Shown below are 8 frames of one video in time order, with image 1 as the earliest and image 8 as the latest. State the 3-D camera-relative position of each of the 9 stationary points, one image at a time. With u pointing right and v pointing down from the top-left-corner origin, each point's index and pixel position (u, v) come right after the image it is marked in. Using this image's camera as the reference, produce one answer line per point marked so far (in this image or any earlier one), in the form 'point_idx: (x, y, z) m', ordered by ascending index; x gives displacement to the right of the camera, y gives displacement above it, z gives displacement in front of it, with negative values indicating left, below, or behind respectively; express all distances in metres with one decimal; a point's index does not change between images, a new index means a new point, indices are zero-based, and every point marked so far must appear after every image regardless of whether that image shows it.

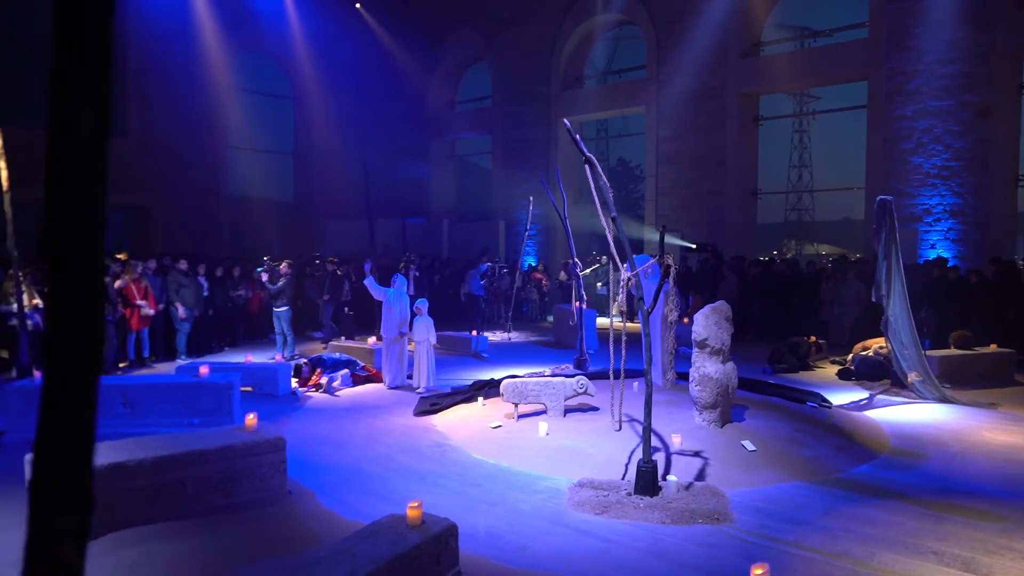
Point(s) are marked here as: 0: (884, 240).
0: (+5.4, +0.7, +10.3) m
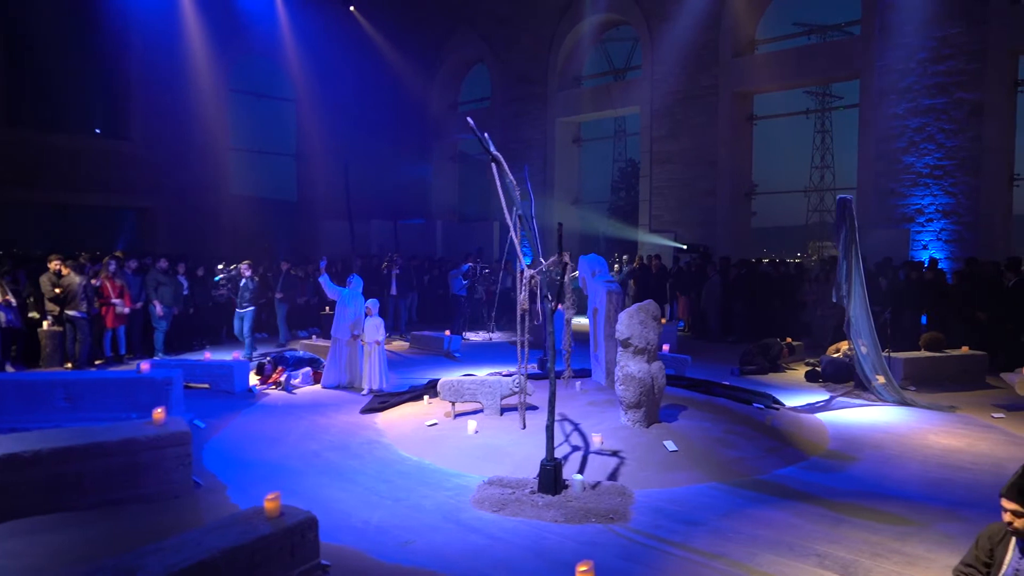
0: (+4.7, +0.7, +10.1) m
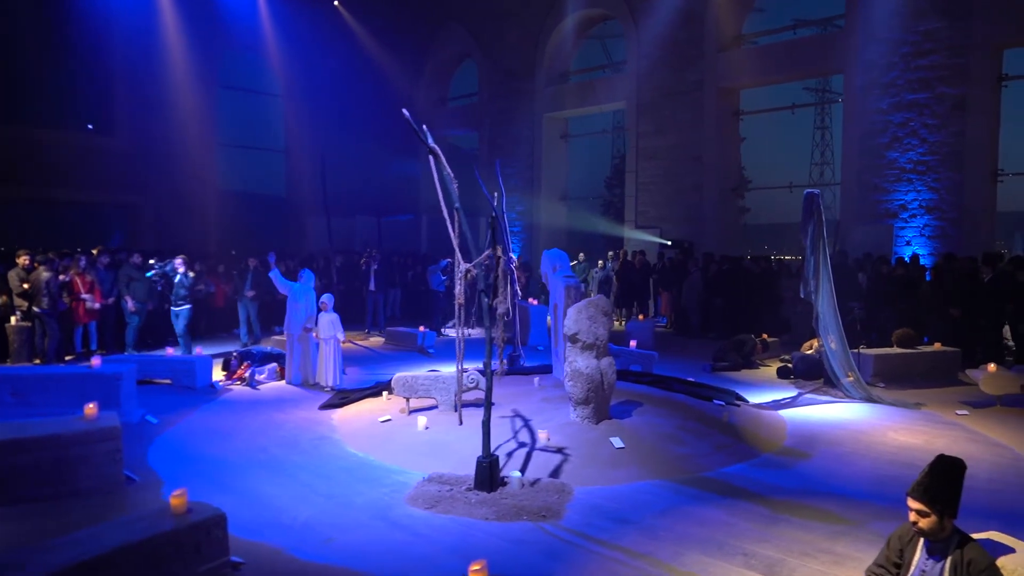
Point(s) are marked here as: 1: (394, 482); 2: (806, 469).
0: (+4.2, +0.8, +10.0) m
1: (-1.0, -1.7, +6.2) m
2: (+2.8, -1.7, +6.8) m
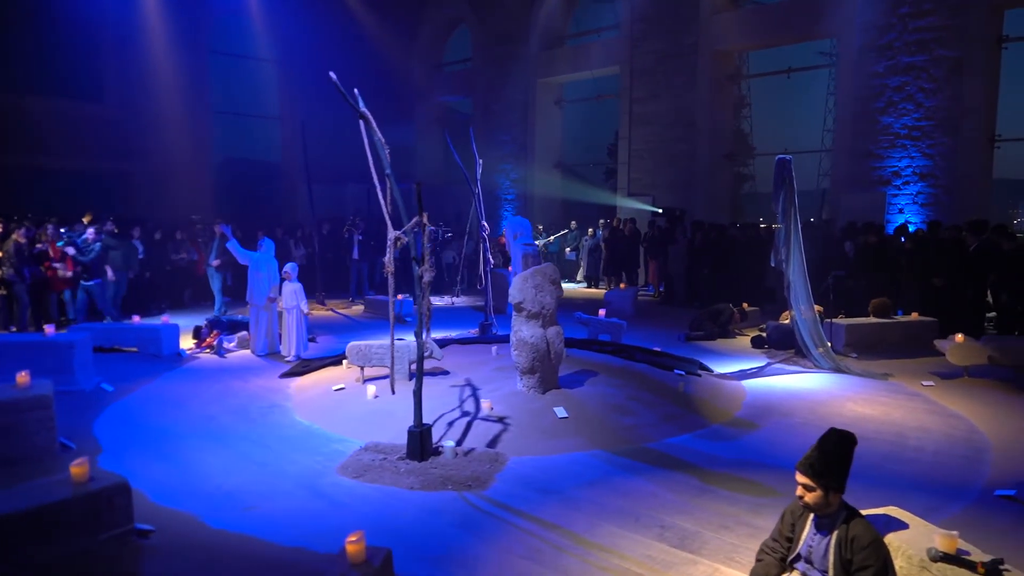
0: (+3.7, +1.2, +9.7) m
1: (-1.6, -1.4, +6.2) m
2: (+2.3, -1.4, +6.7) m
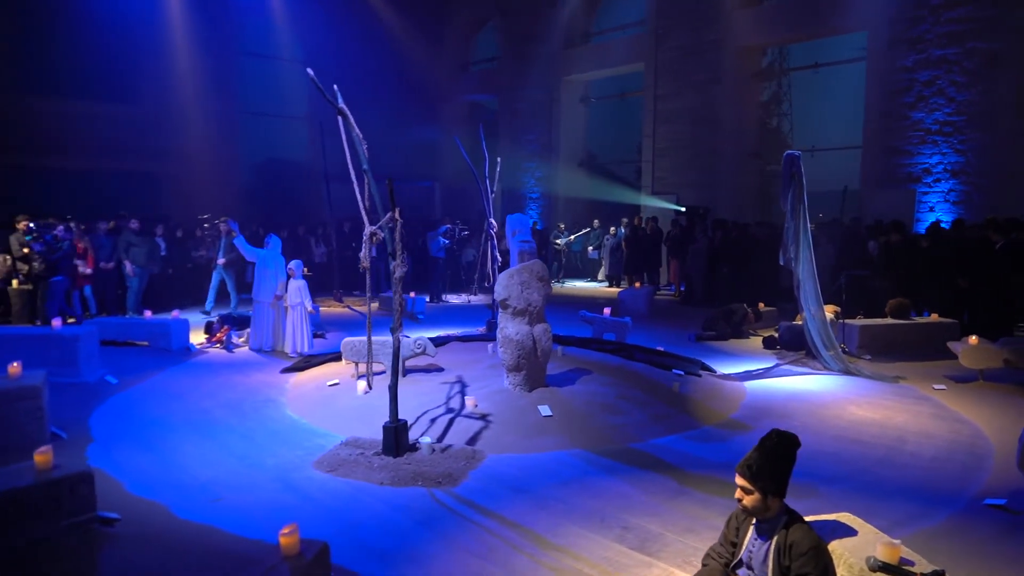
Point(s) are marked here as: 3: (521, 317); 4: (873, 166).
0: (+3.8, +1.2, +9.5) m
1: (-1.8, -1.4, +6.2) m
2: (+2.1, -1.4, +6.5) m
3: (+0.1, -0.3, +6.8) m
4: (+8.4, +2.8, +16.5) m
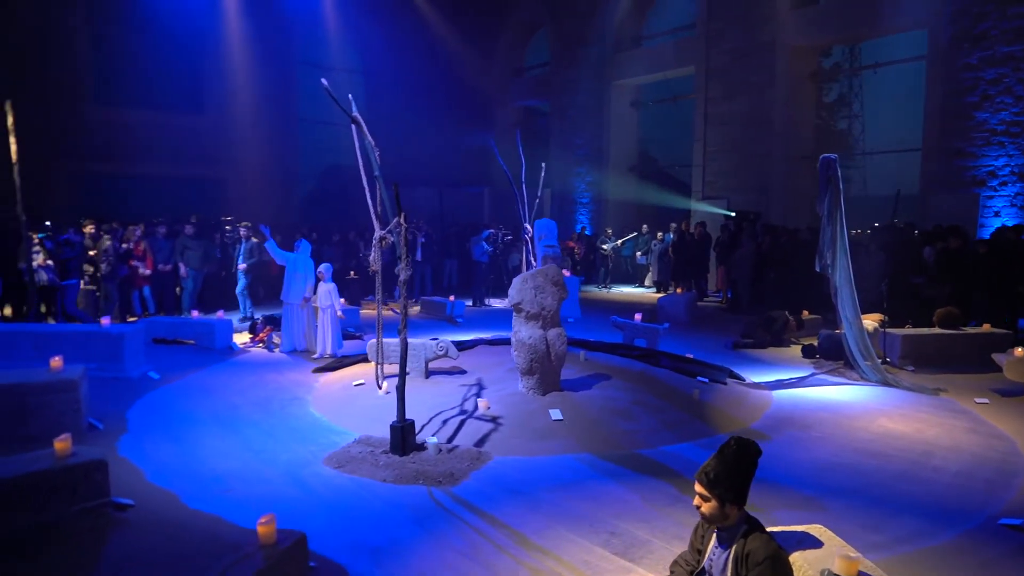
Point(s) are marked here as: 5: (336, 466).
0: (+4.1, +1.1, +9.2) m
1: (-1.7, -1.4, +6.4) m
2: (+2.2, -1.5, +6.4) m
3: (+0.2, -0.3, +6.9) m
4: (+9.4, +2.7, +15.8) m
5: (-1.4, -1.5, +5.8) m
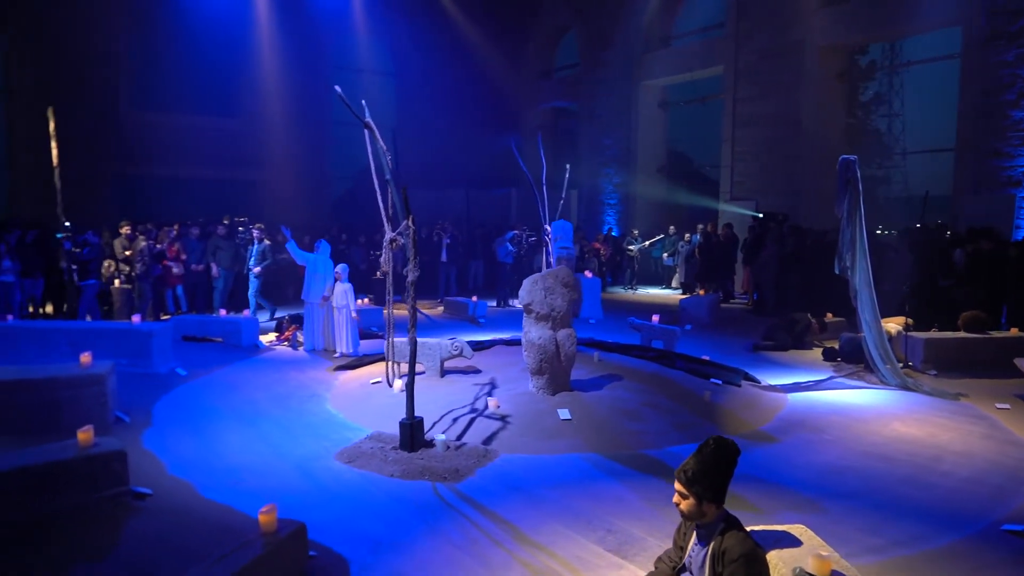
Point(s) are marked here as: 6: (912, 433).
0: (+4.3, +1.1, +9.1) m
1: (-1.6, -1.4, +6.6) m
2: (+2.3, -1.5, +6.4) m
3: (+0.3, -0.3, +7.0) m
4: (+9.9, +2.6, +15.4) m
5: (-1.4, -1.5, +6.0) m
6: (+3.9, -1.4, +7.0) m
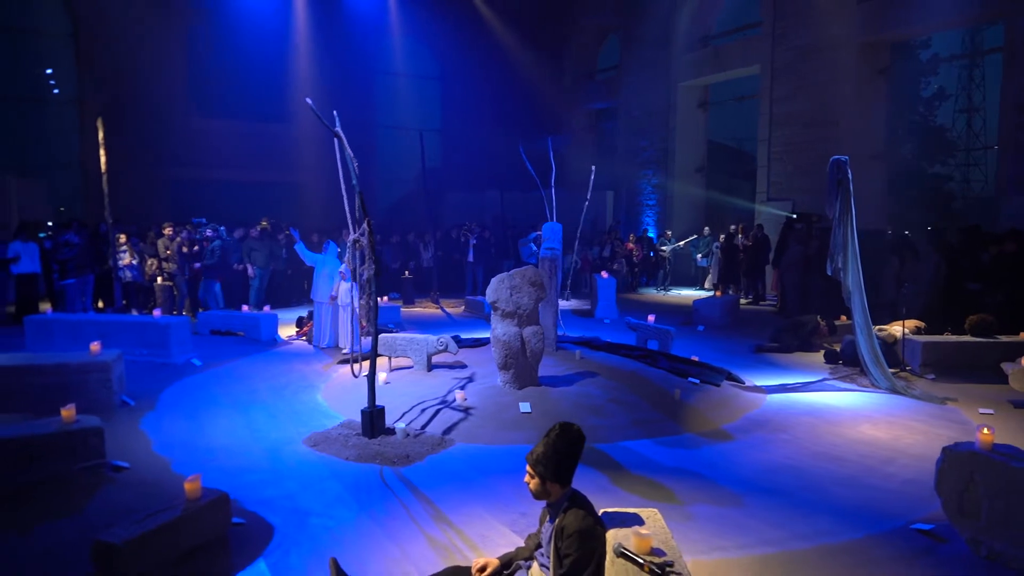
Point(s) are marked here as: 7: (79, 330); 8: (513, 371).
0: (+4.2, +1.0, +9.1) m
1: (-2.0, -1.4, +7.1) m
2: (+1.9, -1.5, +6.5) m
3: (0.0, -0.3, +7.3) m
4: (+10.4, +2.5, +14.8) m
5: (-1.8, -1.4, +6.4) m
6: (+3.6, -1.4, +6.9) m
7: (-5.9, -0.6, +9.7) m
8: (0.0, -0.9, +7.4) m
